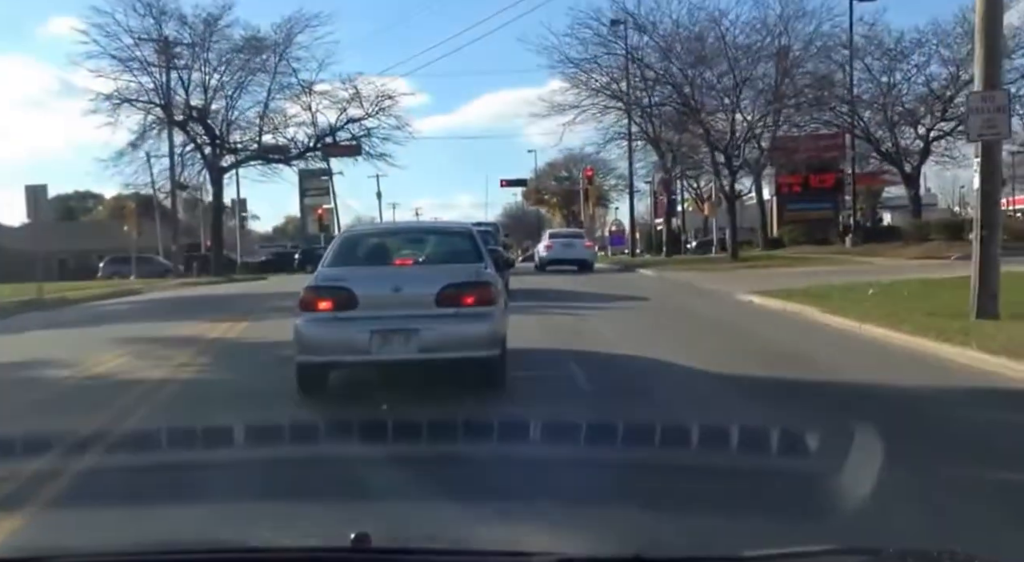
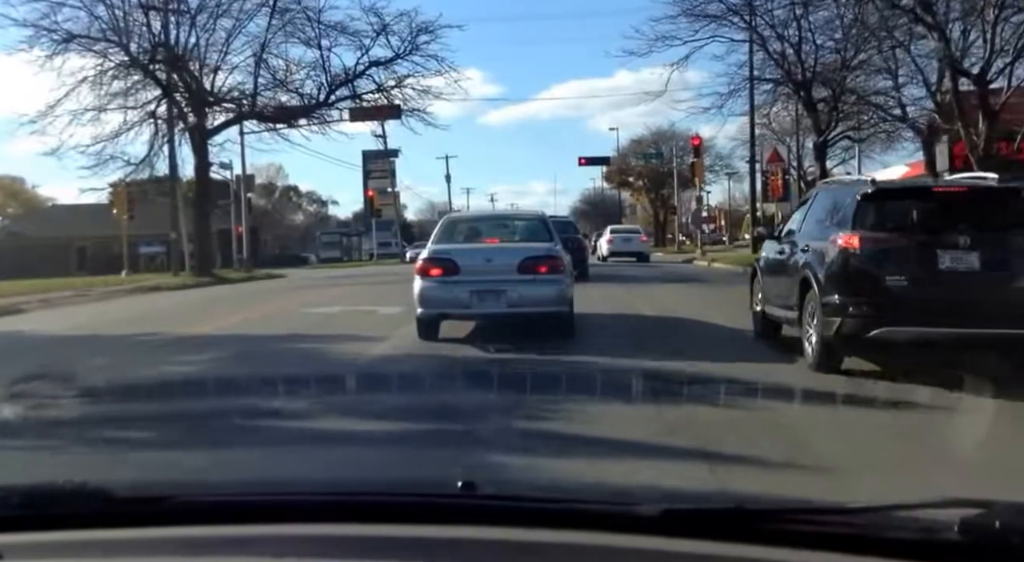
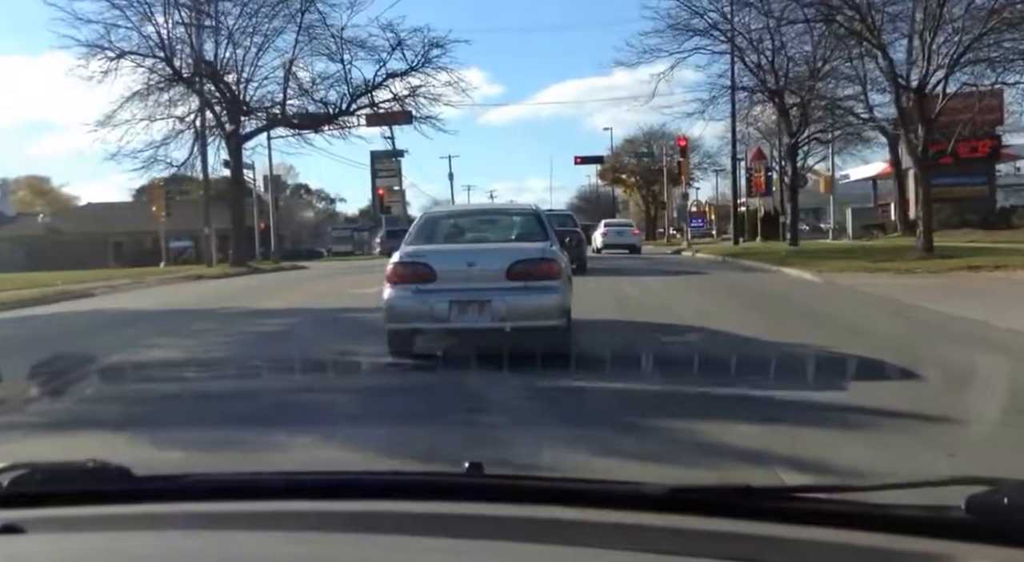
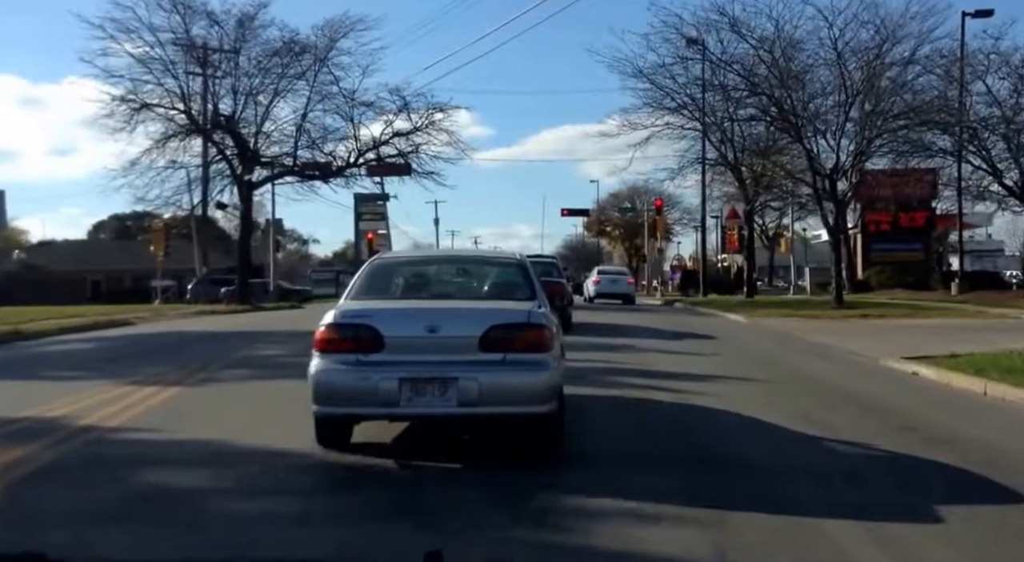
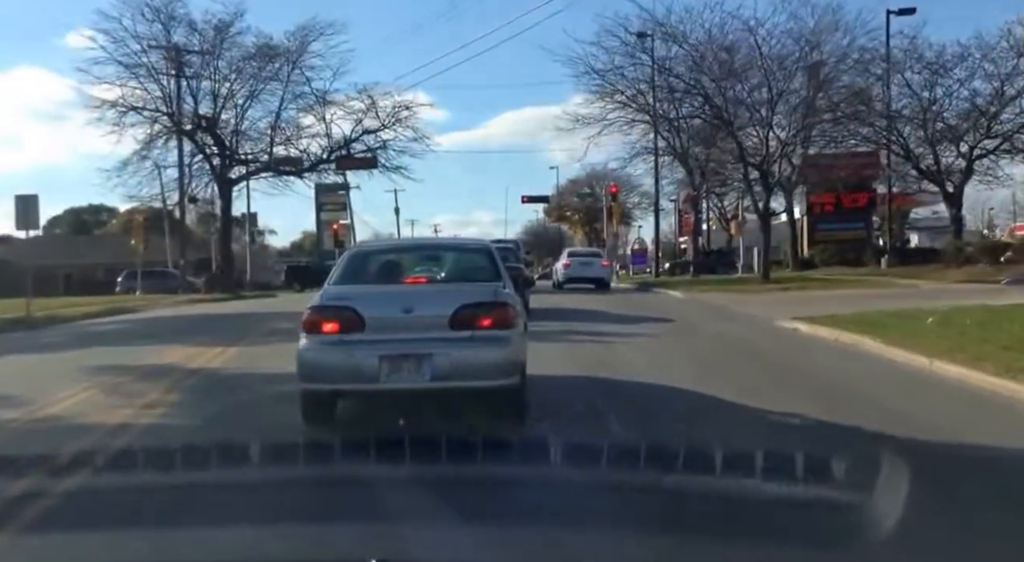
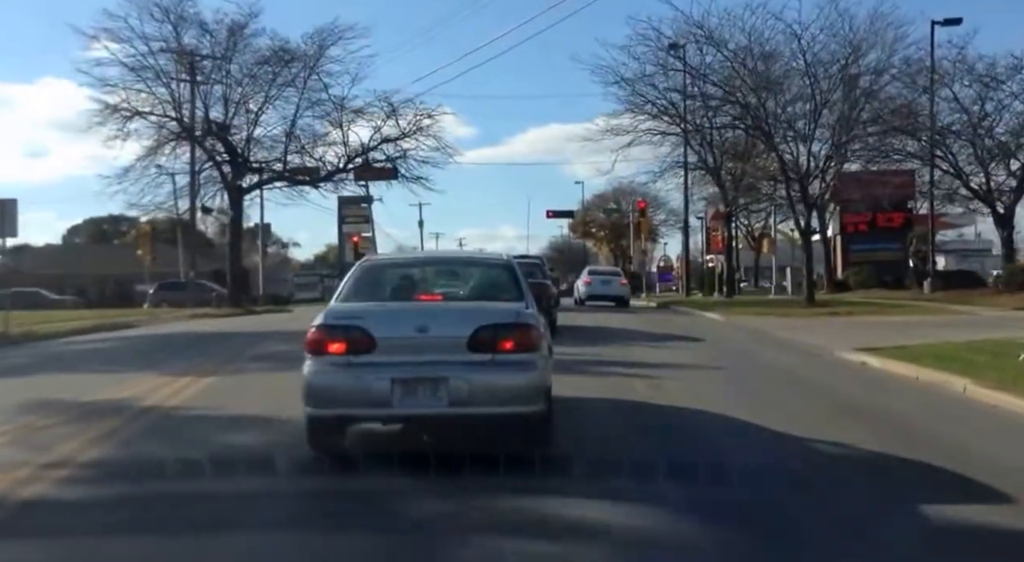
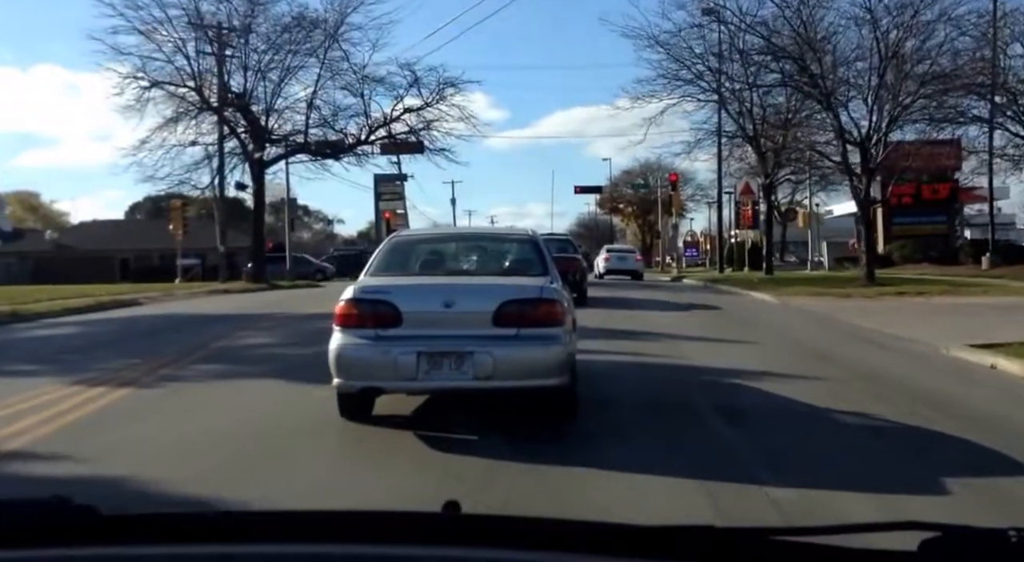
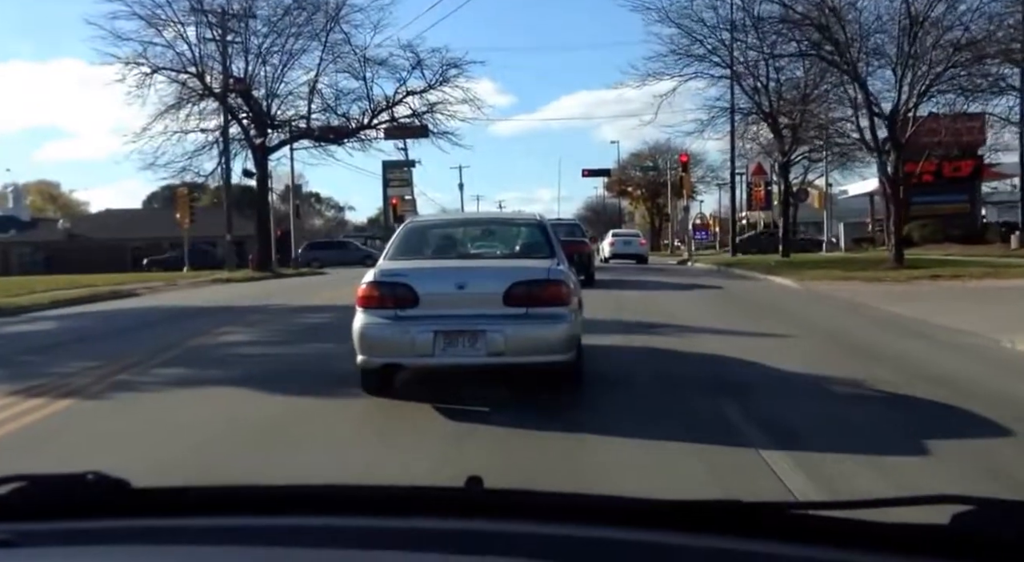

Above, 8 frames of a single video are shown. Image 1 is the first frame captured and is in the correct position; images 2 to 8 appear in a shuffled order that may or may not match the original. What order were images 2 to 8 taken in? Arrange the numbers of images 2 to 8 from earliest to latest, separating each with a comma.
5, 6, 4, 7, 8, 3, 2
